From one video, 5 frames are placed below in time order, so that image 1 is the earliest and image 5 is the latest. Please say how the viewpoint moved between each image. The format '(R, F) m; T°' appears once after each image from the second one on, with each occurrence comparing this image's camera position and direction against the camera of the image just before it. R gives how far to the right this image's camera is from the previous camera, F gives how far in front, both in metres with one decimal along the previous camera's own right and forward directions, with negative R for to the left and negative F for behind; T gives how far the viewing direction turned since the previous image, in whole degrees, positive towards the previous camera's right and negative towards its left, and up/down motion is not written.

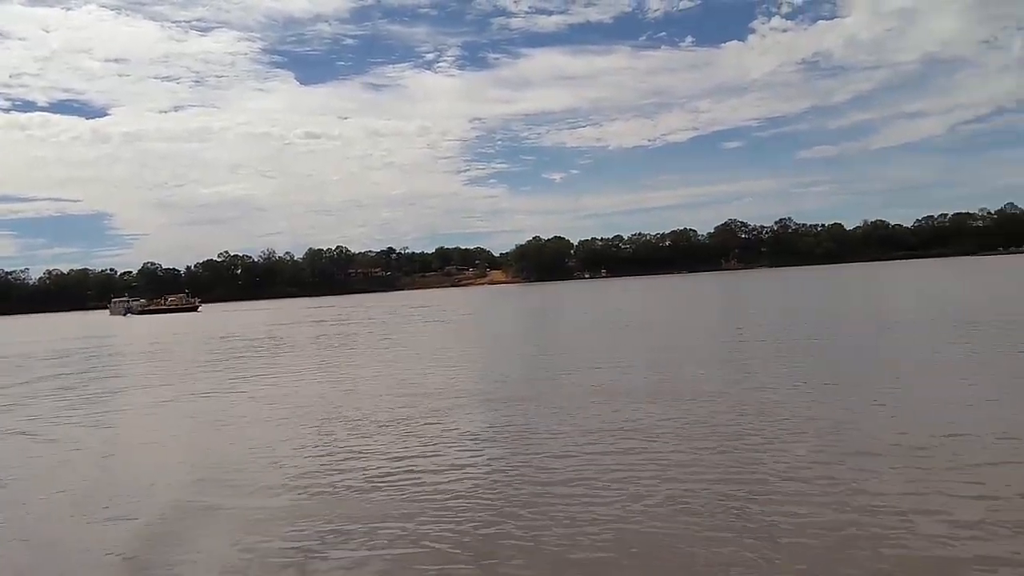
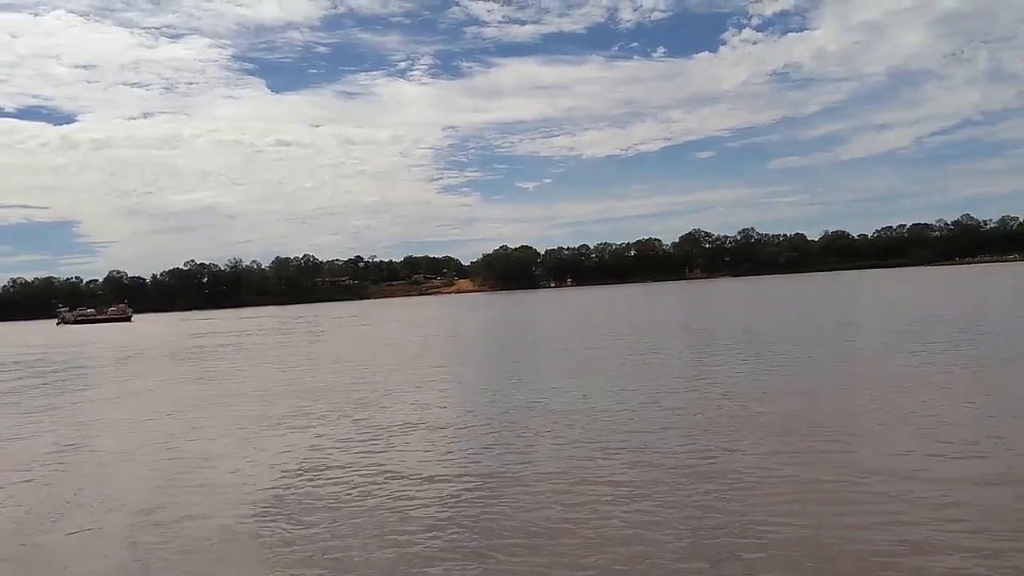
(+1.0, -2.8) m; +2°
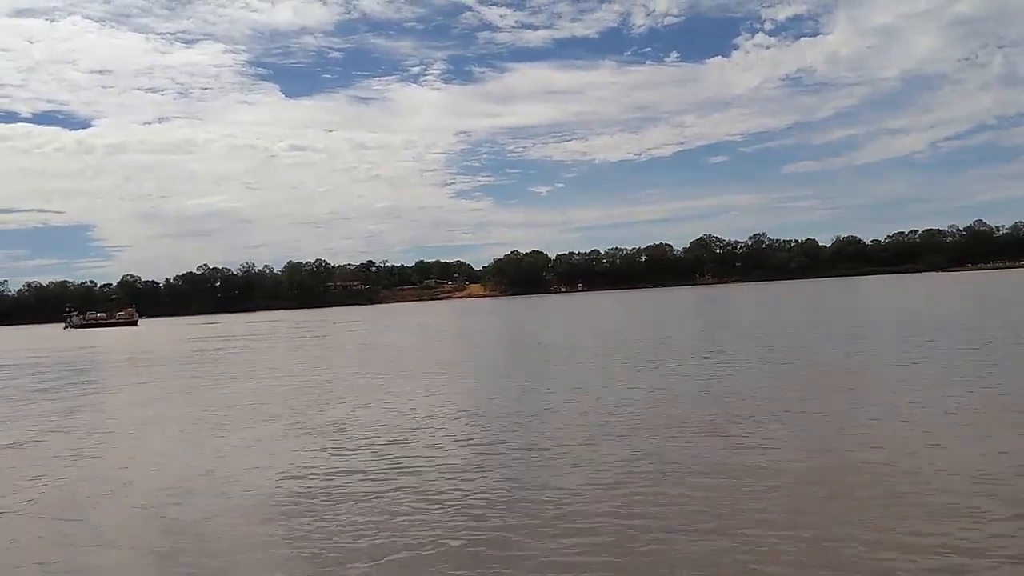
(-0.7, -3.1) m; -1°
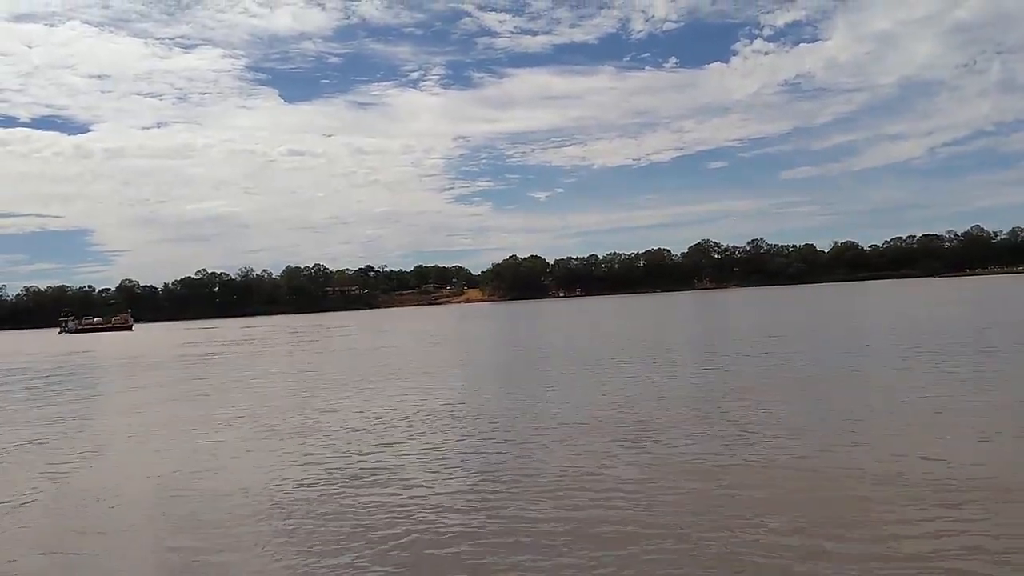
(+1.5, +2.4) m; 0°
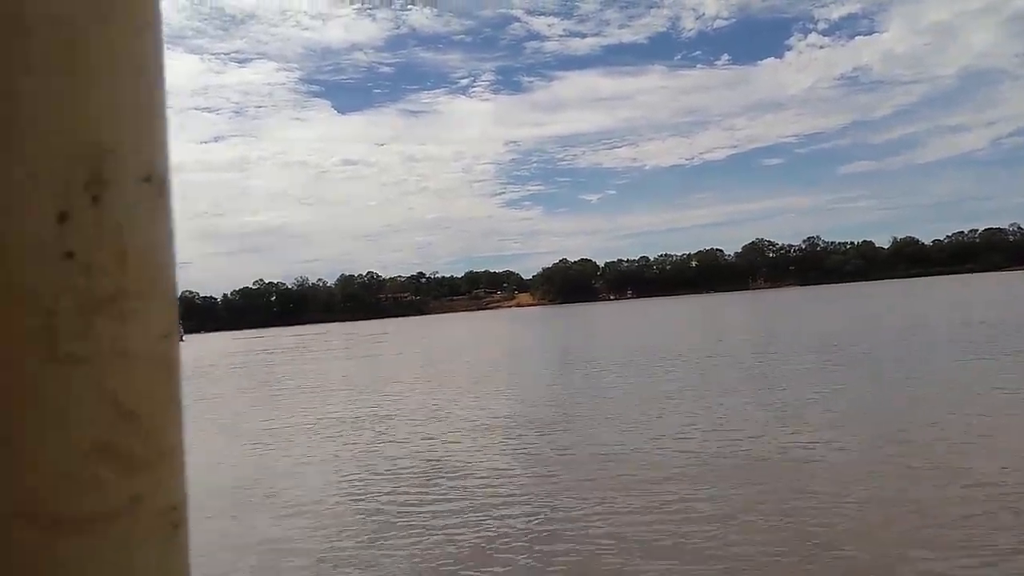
(-1.7, +2.4) m; -3°
